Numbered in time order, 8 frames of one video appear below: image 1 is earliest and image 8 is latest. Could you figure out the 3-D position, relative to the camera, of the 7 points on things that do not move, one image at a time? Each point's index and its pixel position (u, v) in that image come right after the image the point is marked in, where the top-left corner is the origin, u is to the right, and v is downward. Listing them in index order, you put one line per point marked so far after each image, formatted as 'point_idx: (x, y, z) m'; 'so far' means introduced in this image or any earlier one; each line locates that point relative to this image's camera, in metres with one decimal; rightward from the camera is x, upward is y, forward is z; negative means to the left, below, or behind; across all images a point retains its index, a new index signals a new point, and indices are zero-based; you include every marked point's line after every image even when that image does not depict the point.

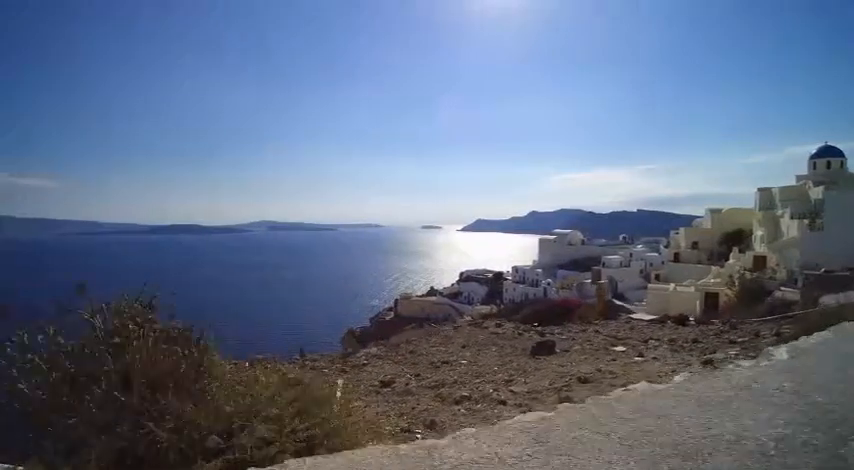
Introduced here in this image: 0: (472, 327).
0: (+0.6, -1.1, +6.4) m
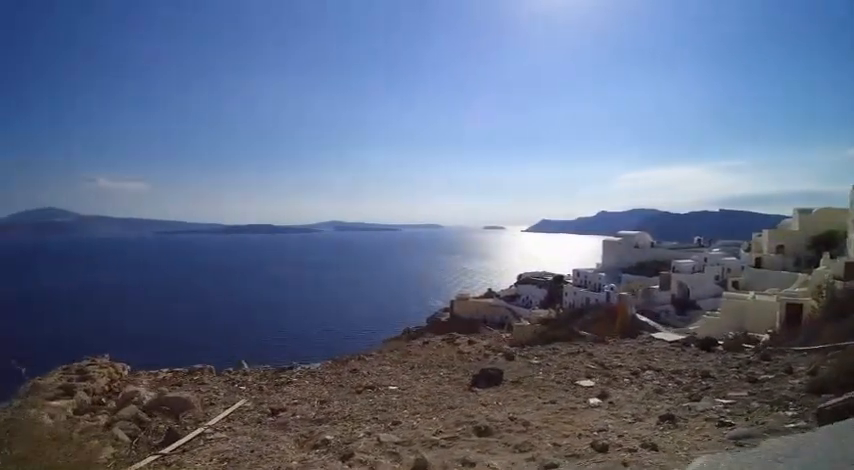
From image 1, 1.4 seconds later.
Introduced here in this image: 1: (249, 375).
0: (+0.2, -1.1, +5.5) m
1: (-1.6, -1.3, +4.8) m
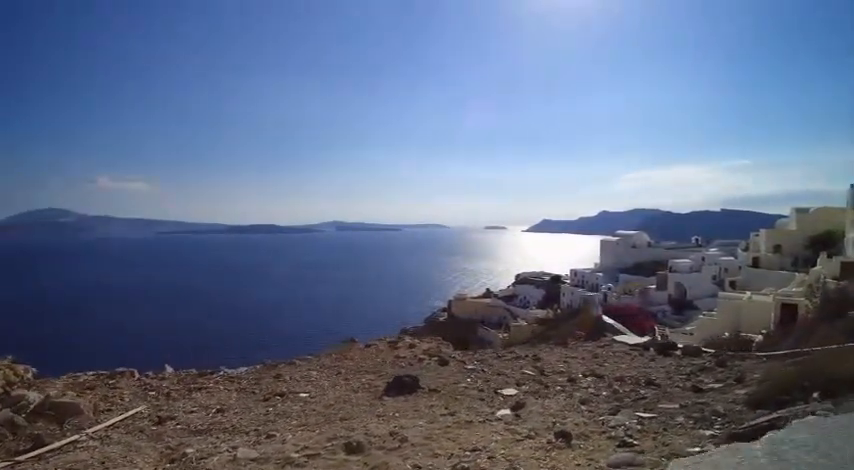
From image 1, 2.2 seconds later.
0: (-0.4, -1.1, +5.2) m
1: (-2.2, -1.2, +4.5) m
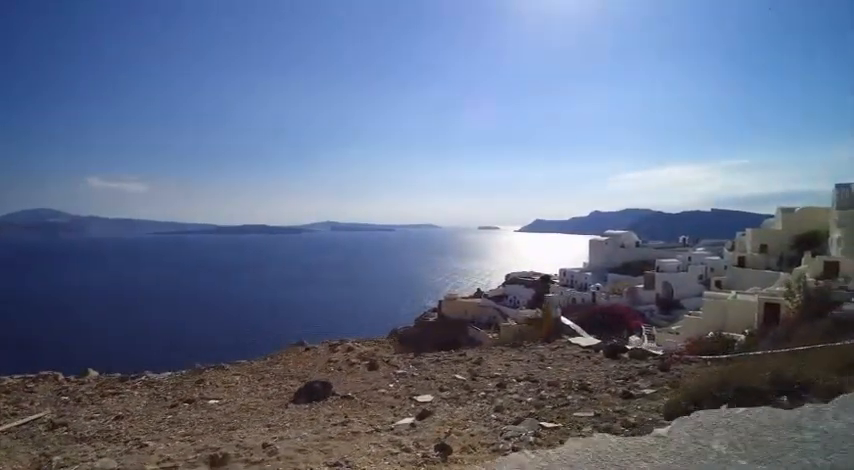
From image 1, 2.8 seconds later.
0: (-0.9, -1.0, +5.0) m
1: (-2.7, -1.2, +4.3) m
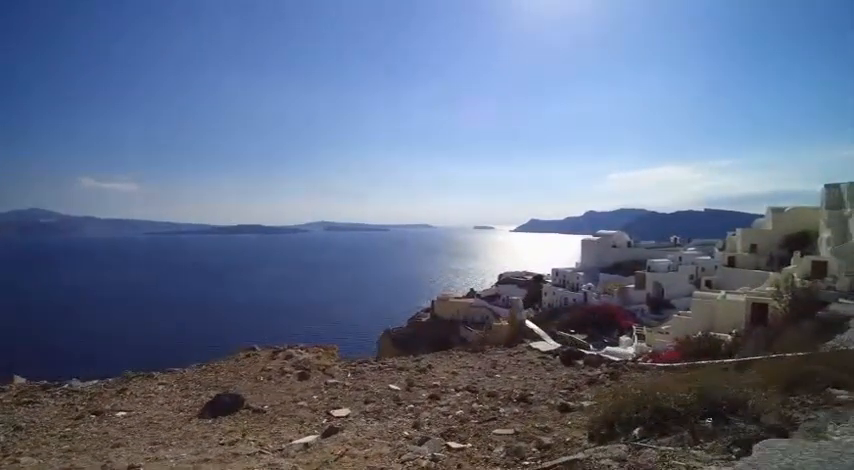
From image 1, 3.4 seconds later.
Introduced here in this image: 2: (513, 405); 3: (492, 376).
0: (-1.4, -1.1, +4.8) m
1: (-3.2, -1.2, +4.1) m
2: (+0.6, -1.1, +3.4) m
3: (+0.5, -1.1, +4.2) m
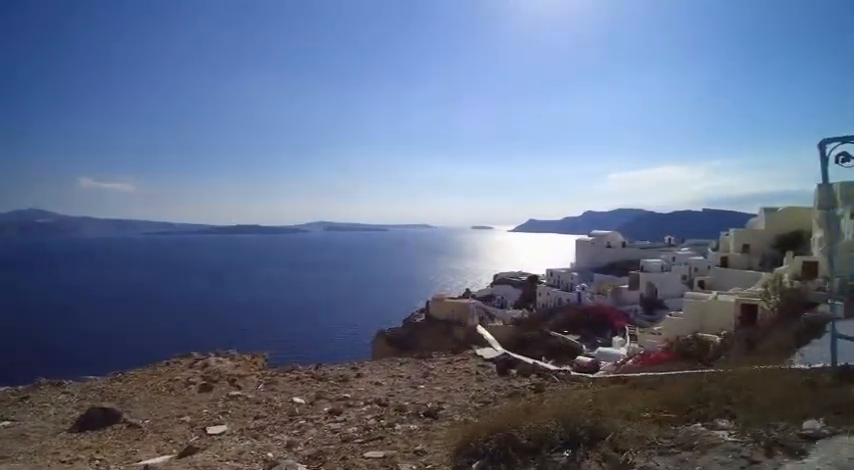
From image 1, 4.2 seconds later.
0: (-2.0, -1.1, +4.6) m
1: (-3.8, -1.3, +3.9) m
2: (0.0, -1.1, +3.2) m
3: (-0.1, -1.1, +4.0) m
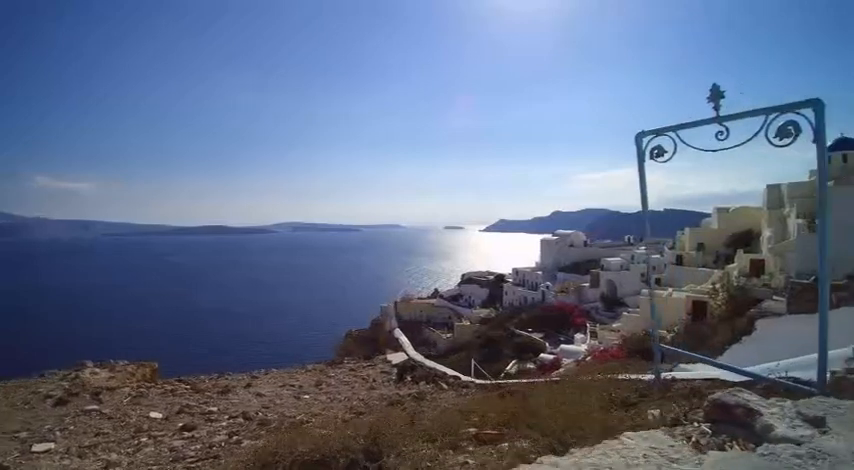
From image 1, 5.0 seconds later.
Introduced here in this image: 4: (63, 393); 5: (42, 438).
0: (-2.9, -1.1, +4.3) m
1: (-4.6, -1.3, +3.5) m
2: (-0.8, -1.1, +3.0) m
3: (-0.9, -1.2, +3.9) m
4: (-2.4, -1.1, +3.6) m
5: (-2.0, -1.1, +2.9) m
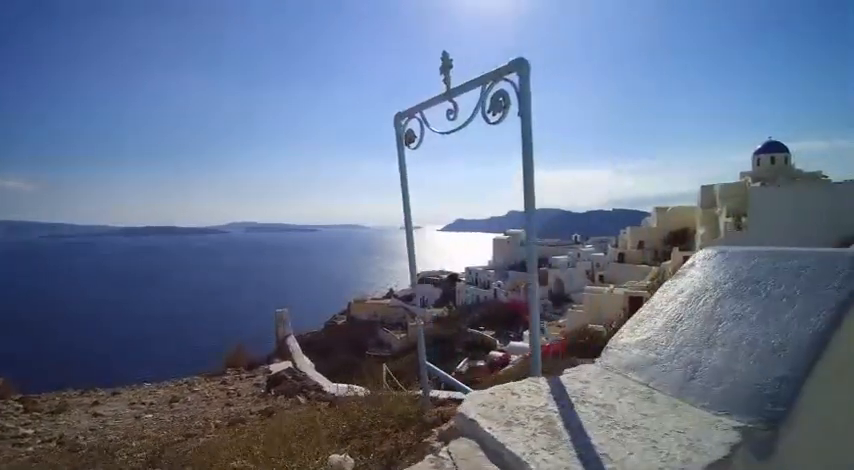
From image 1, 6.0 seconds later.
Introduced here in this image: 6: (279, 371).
0: (-3.9, -1.2, +3.9) m
1: (-5.6, -1.4, +3.0) m
2: (-1.7, -1.1, +2.7) m
3: (-1.9, -1.2, +3.6) m
4: (-3.4, -1.1, +3.2) m
5: (-2.9, -1.1, +2.5) m
6: (-1.4, -1.2, +4.5) m
